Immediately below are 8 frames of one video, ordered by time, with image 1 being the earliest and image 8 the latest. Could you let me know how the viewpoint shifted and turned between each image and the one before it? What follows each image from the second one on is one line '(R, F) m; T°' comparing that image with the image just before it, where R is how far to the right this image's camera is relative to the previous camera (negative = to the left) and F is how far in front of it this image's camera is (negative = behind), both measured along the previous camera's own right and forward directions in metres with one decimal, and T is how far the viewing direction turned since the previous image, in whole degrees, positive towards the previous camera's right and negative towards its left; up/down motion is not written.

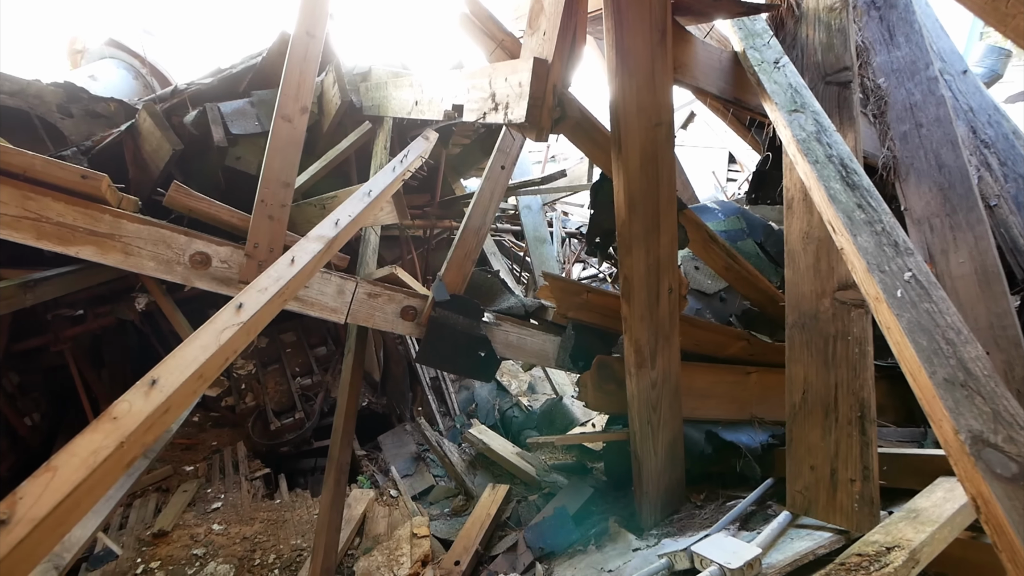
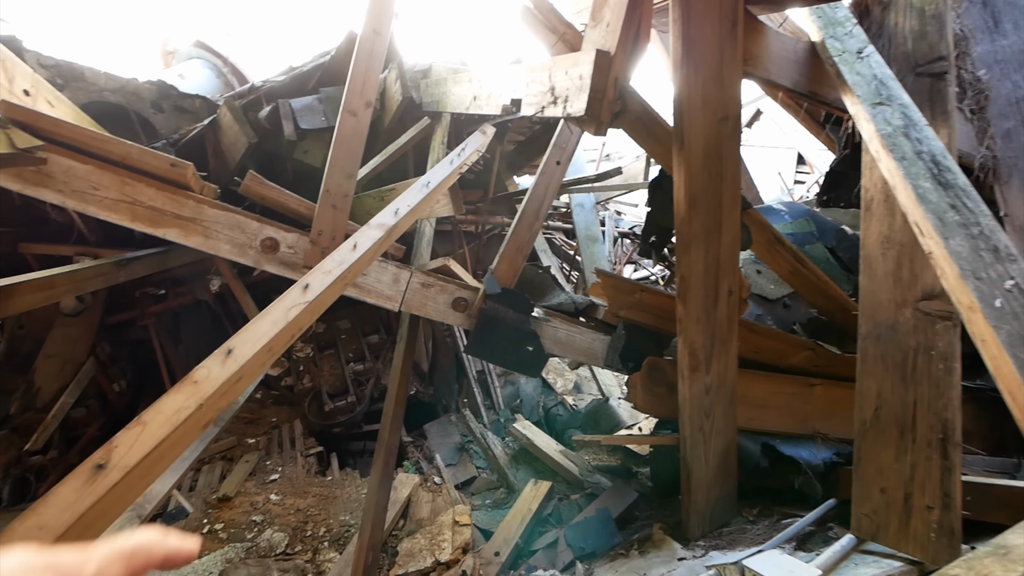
(0.0, 0.0) m; -6°
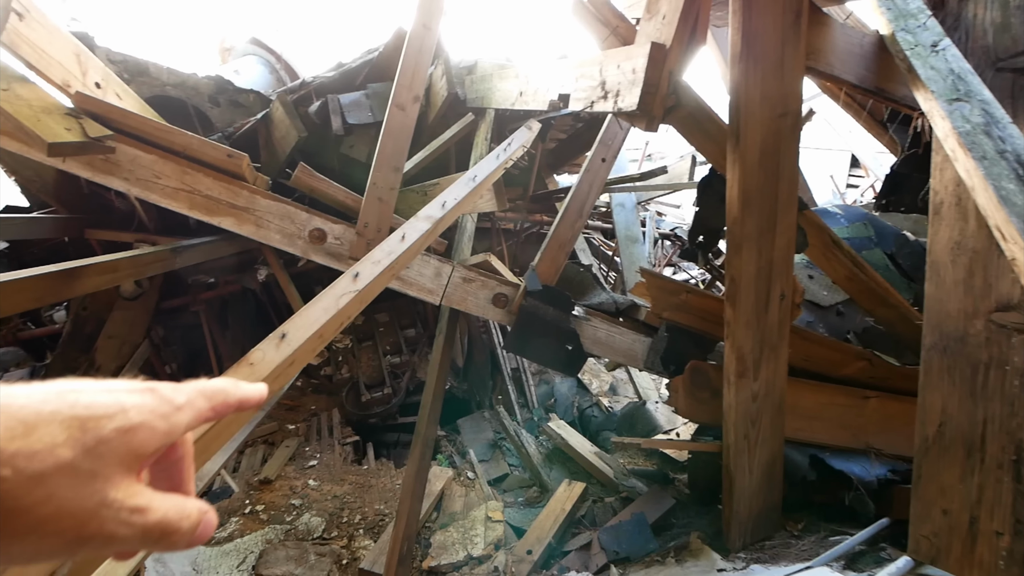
(0.0, 0.0) m; -4°
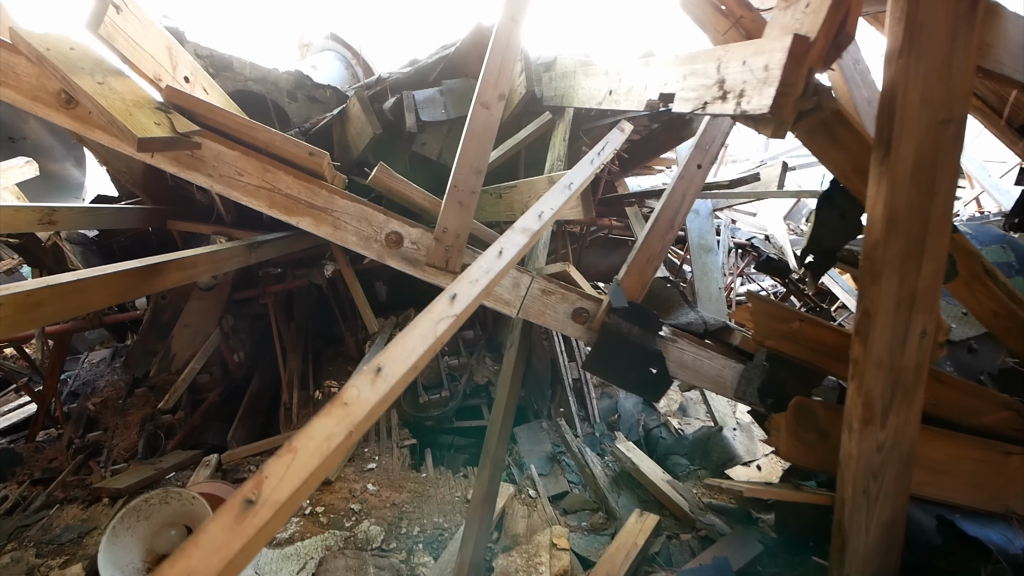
(-0.2, +0.2) m; -5°
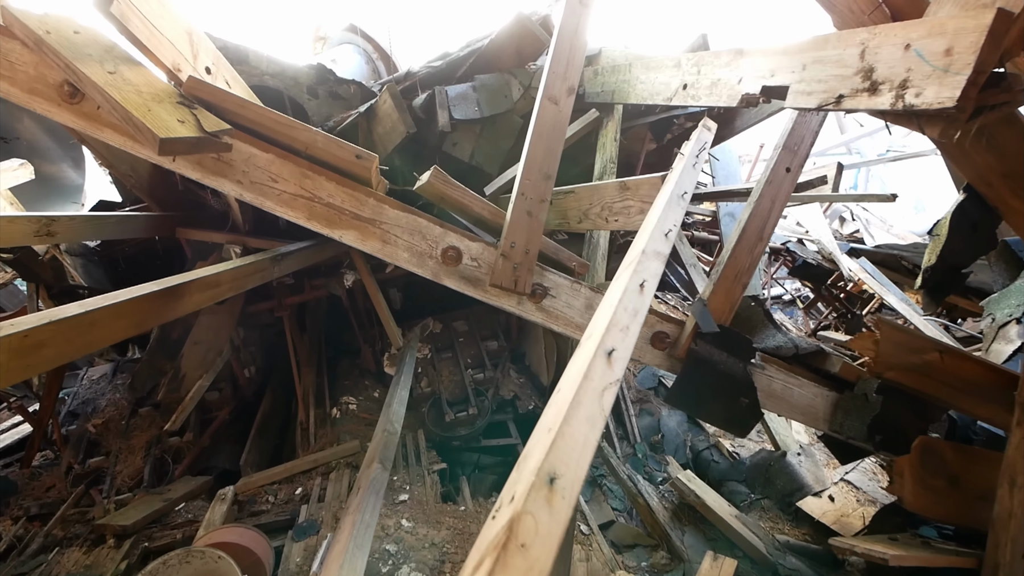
(-0.3, +0.3) m; +1°
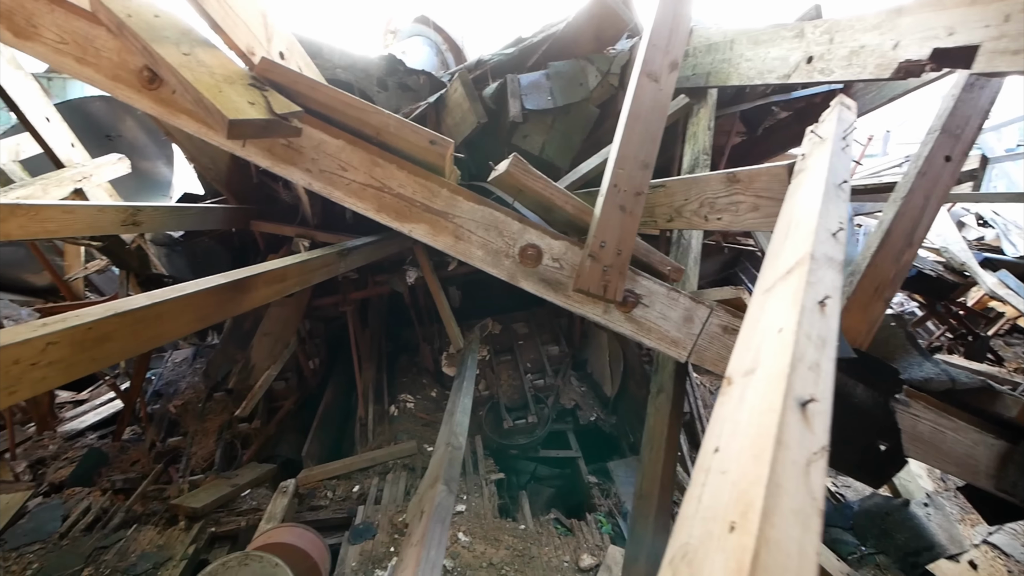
(-0.1, +0.2) m; -6°
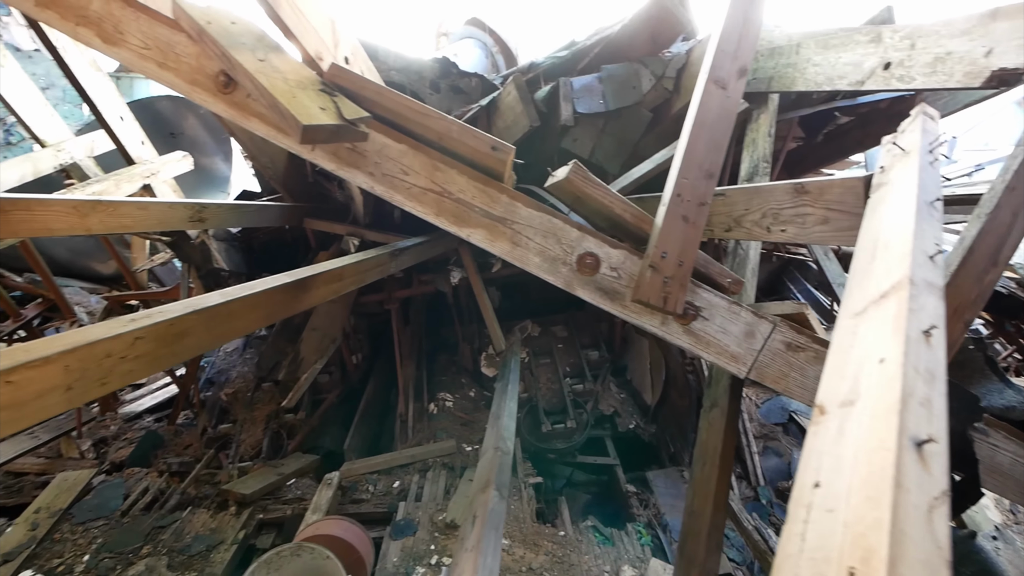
(-0.1, 0.0) m; -4°
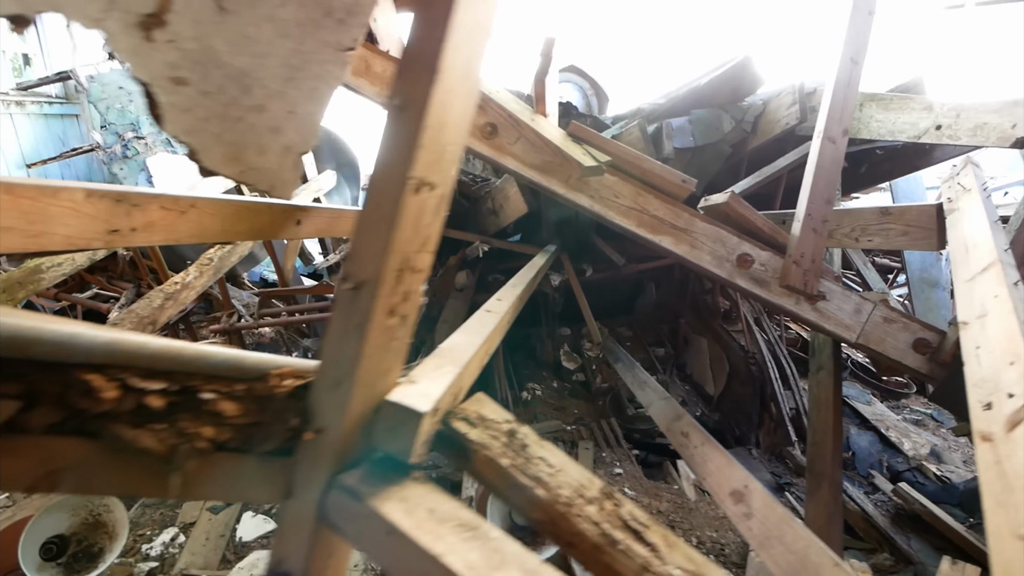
(-0.9, -0.7) m; 0°
